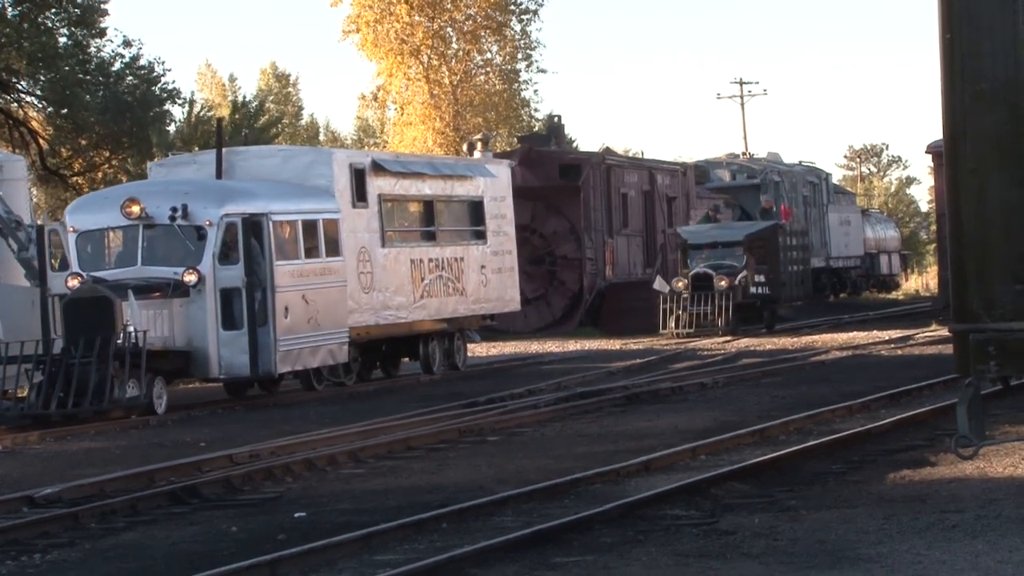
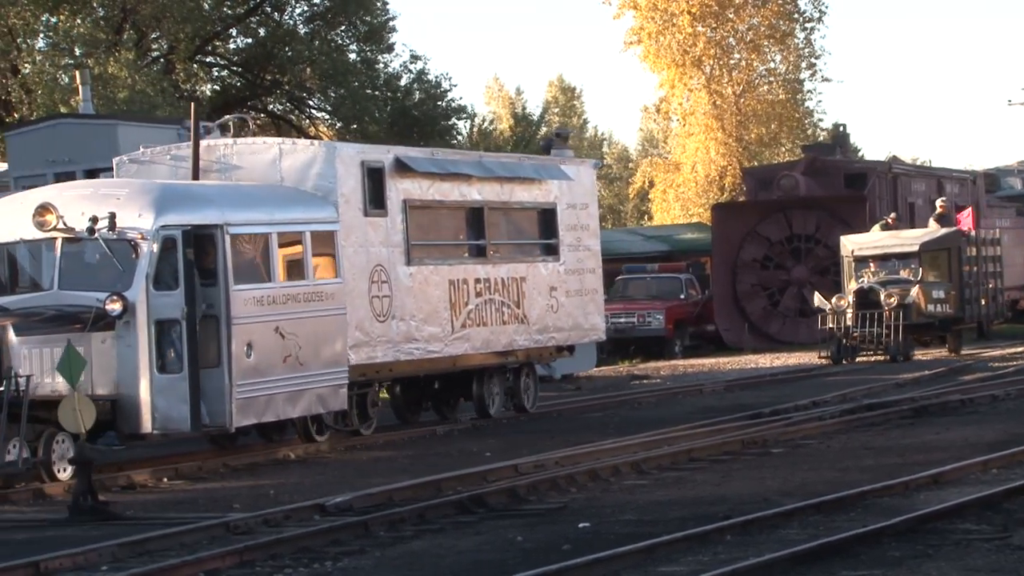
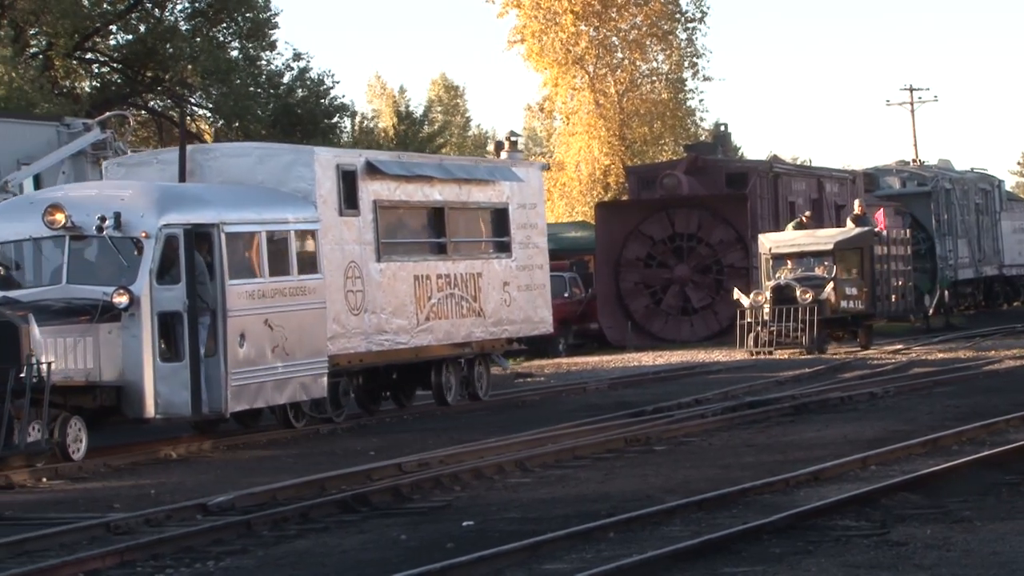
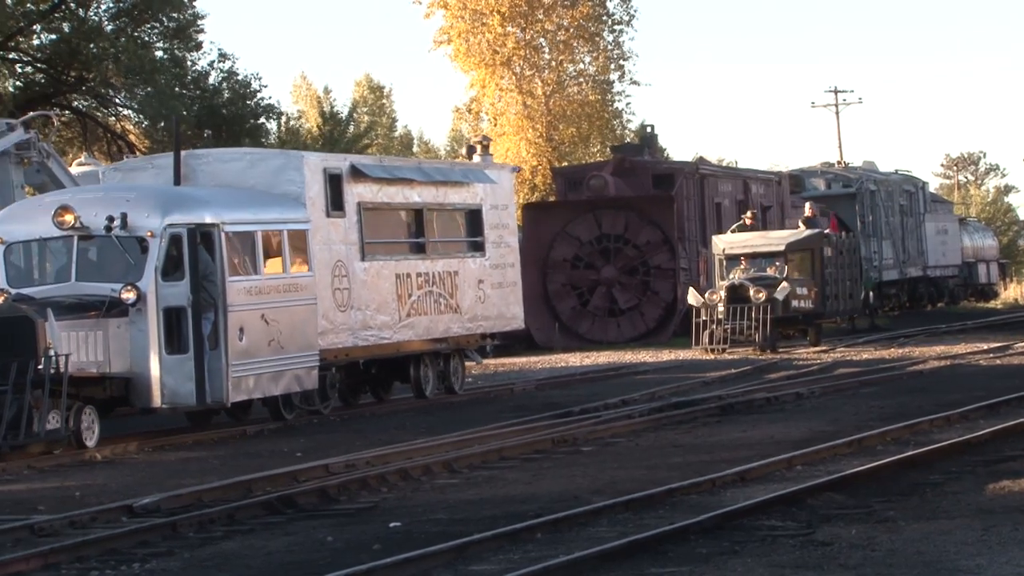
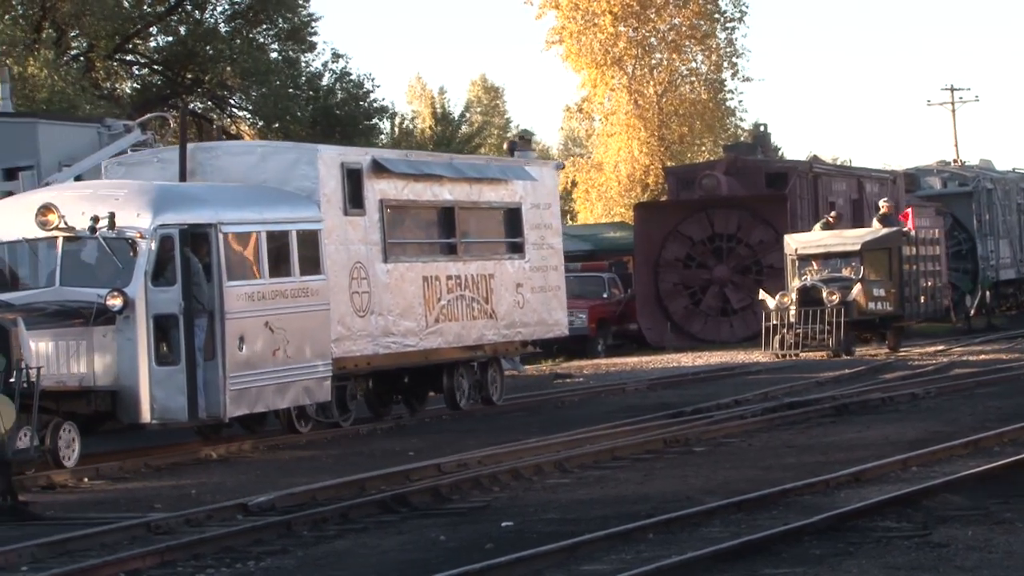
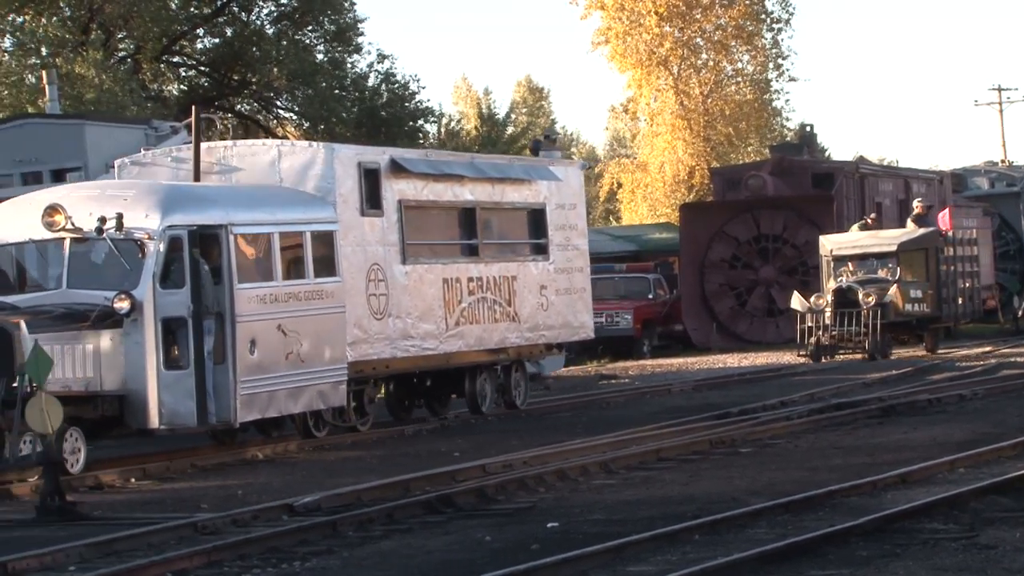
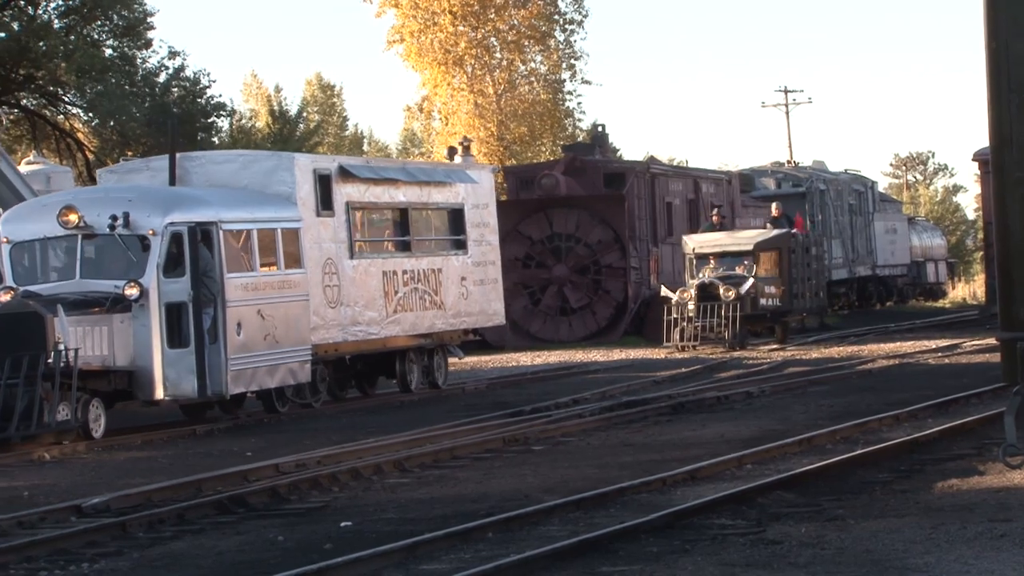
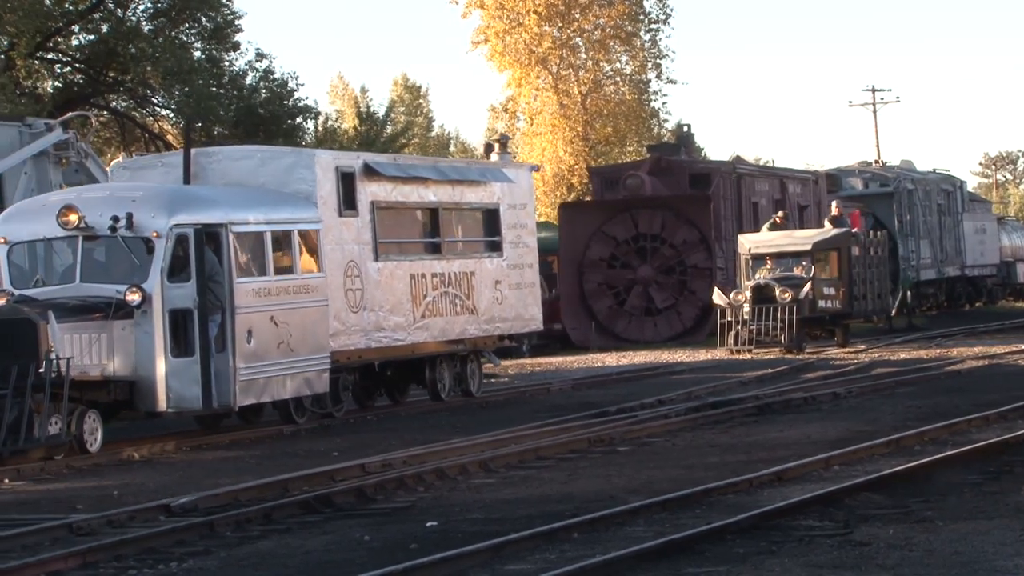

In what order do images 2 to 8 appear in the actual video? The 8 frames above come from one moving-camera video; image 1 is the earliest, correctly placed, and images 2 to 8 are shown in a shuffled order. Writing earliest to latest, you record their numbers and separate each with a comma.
7, 4, 8, 3, 5, 6, 2
